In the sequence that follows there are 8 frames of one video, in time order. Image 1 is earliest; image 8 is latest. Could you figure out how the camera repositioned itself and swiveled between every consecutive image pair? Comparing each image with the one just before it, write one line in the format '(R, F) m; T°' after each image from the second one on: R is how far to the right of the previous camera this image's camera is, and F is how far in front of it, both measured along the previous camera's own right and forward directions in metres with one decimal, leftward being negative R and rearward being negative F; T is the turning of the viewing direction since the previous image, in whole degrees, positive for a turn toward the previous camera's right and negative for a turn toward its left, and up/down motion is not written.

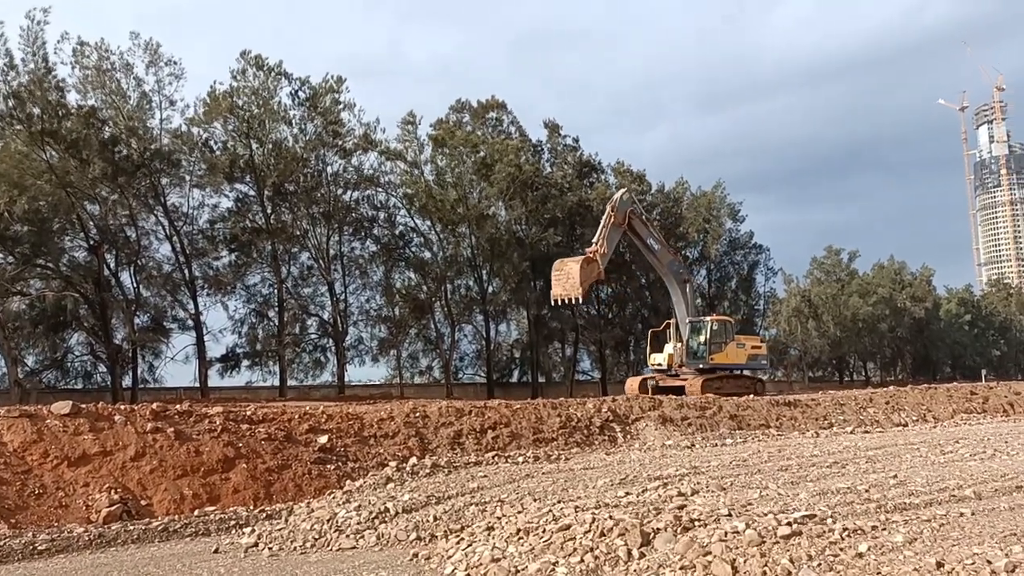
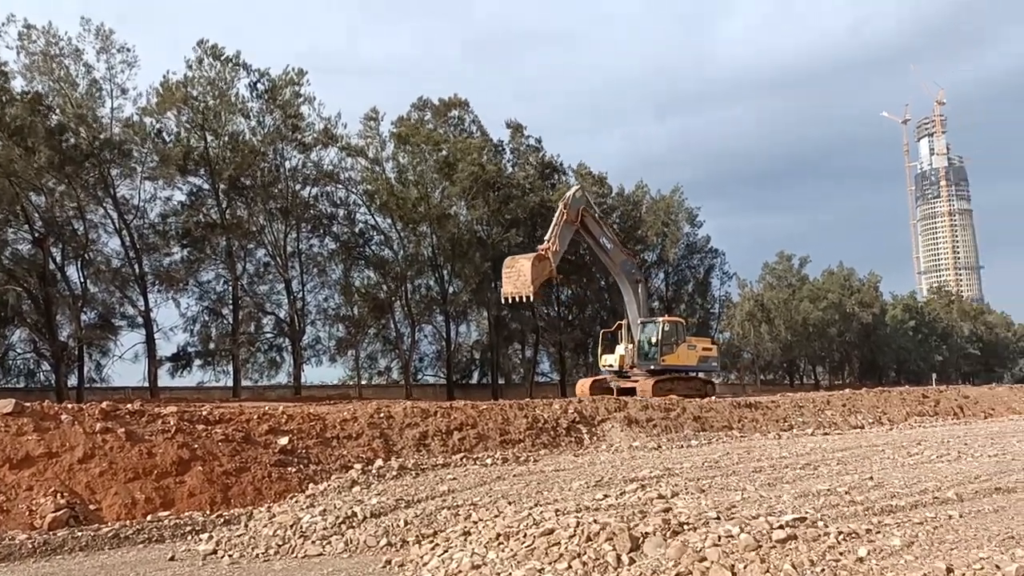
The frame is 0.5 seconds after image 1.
(-0.2, +0.3) m; +3°
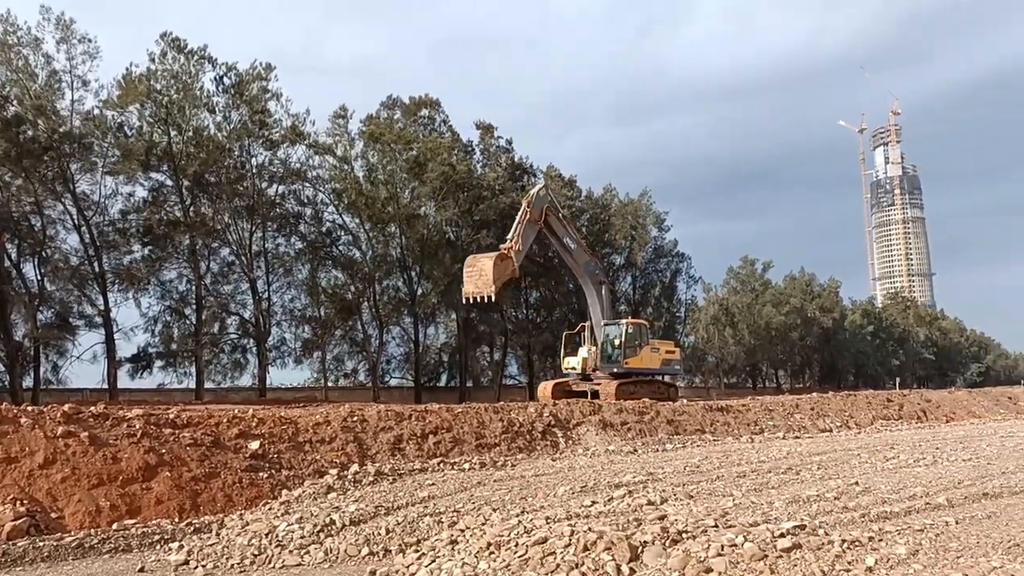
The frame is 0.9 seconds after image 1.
(-0.2, +0.2) m; +3°
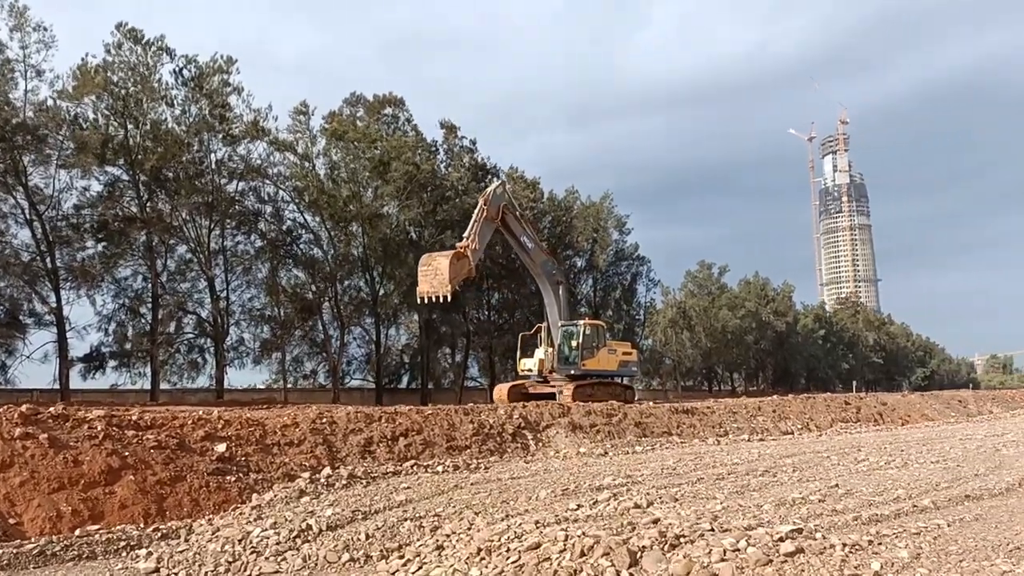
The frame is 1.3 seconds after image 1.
(-0.3, +0.2) m; +3°
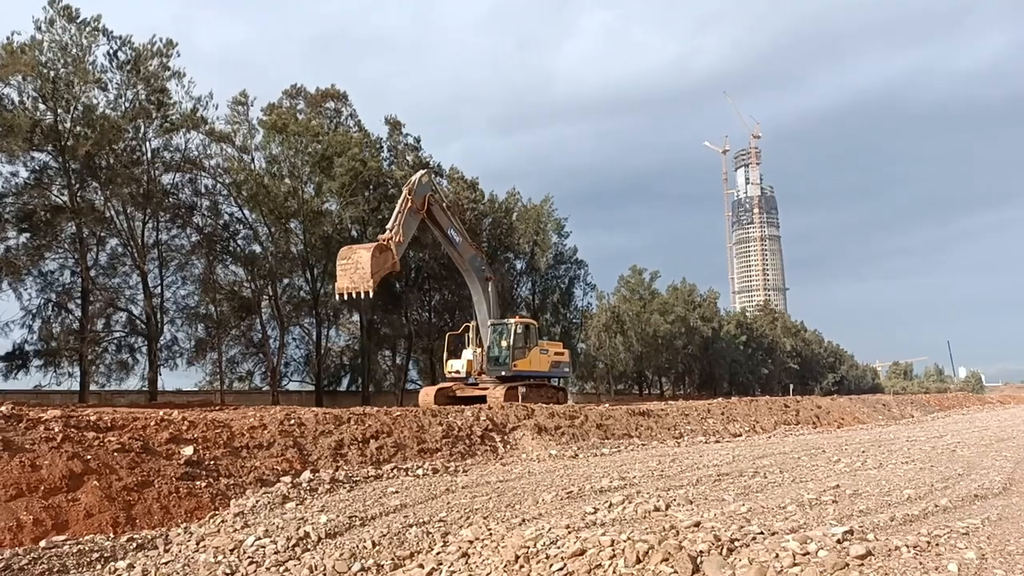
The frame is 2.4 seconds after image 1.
(-0.8, +0.4) m; +5°
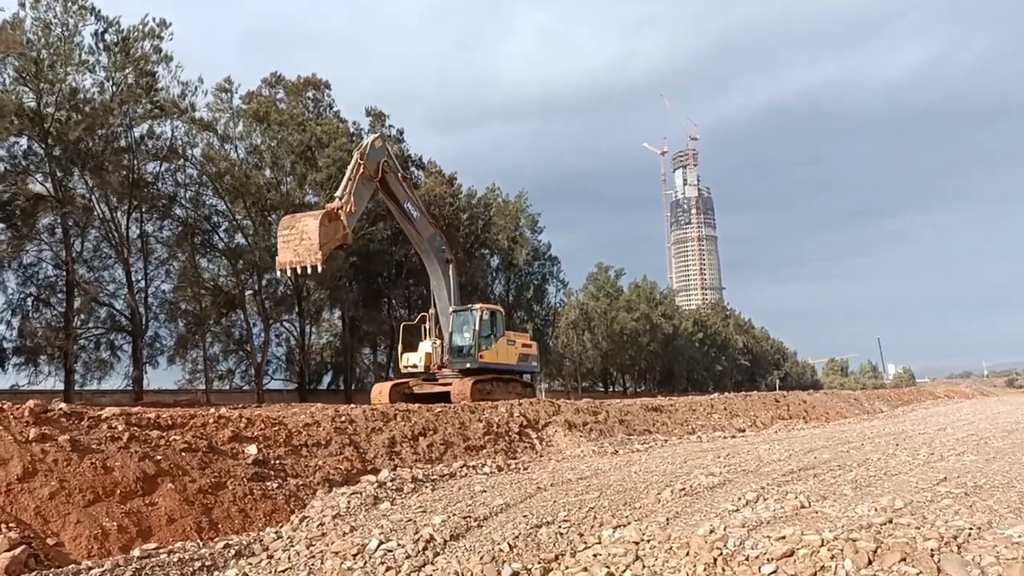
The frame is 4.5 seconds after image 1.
(-1.5, +0.5) m; +4°
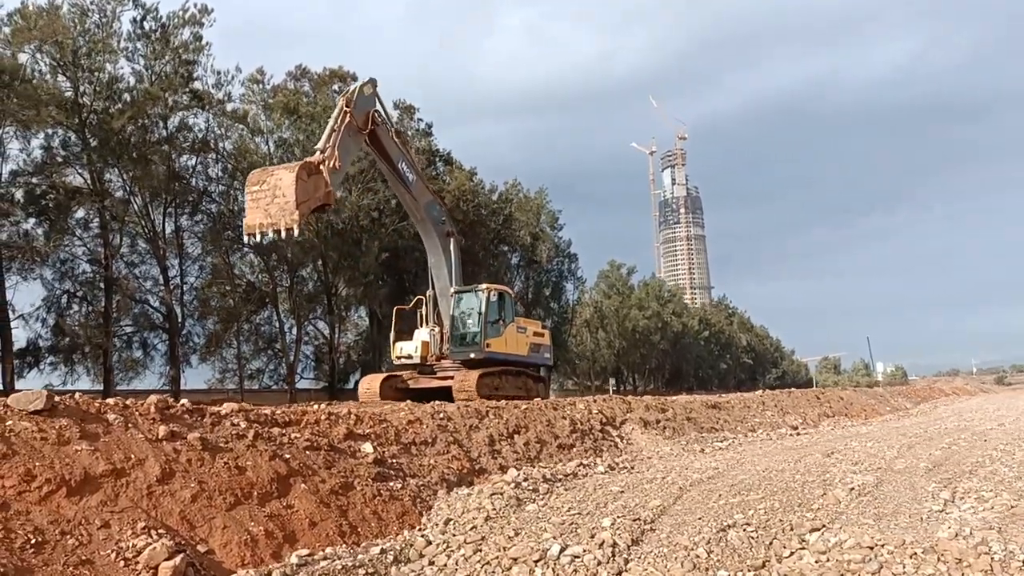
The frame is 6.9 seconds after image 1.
(-1.4, +0.5) m; 0°
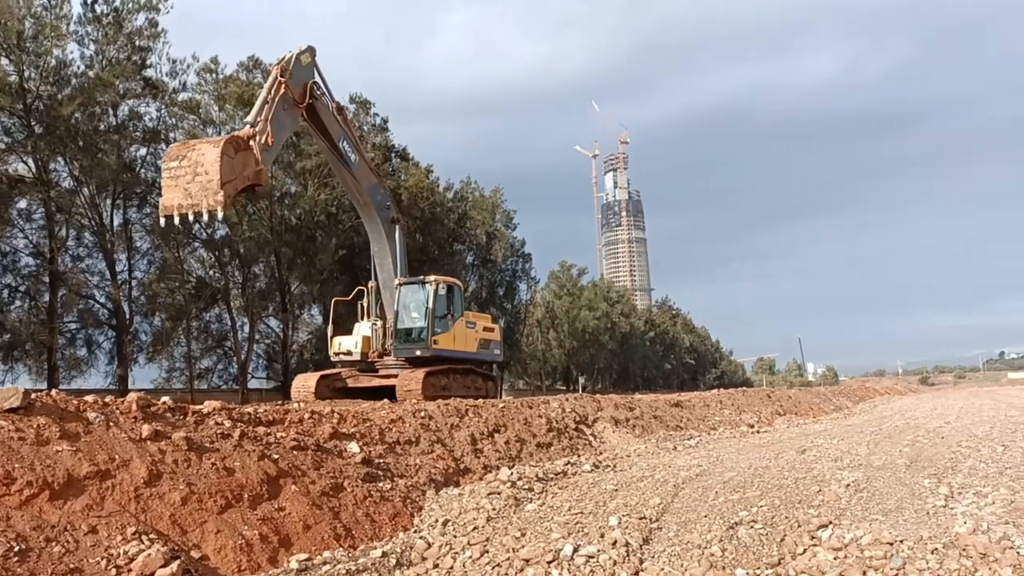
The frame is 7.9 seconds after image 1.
(-0.5, +0.2) m; +4°
